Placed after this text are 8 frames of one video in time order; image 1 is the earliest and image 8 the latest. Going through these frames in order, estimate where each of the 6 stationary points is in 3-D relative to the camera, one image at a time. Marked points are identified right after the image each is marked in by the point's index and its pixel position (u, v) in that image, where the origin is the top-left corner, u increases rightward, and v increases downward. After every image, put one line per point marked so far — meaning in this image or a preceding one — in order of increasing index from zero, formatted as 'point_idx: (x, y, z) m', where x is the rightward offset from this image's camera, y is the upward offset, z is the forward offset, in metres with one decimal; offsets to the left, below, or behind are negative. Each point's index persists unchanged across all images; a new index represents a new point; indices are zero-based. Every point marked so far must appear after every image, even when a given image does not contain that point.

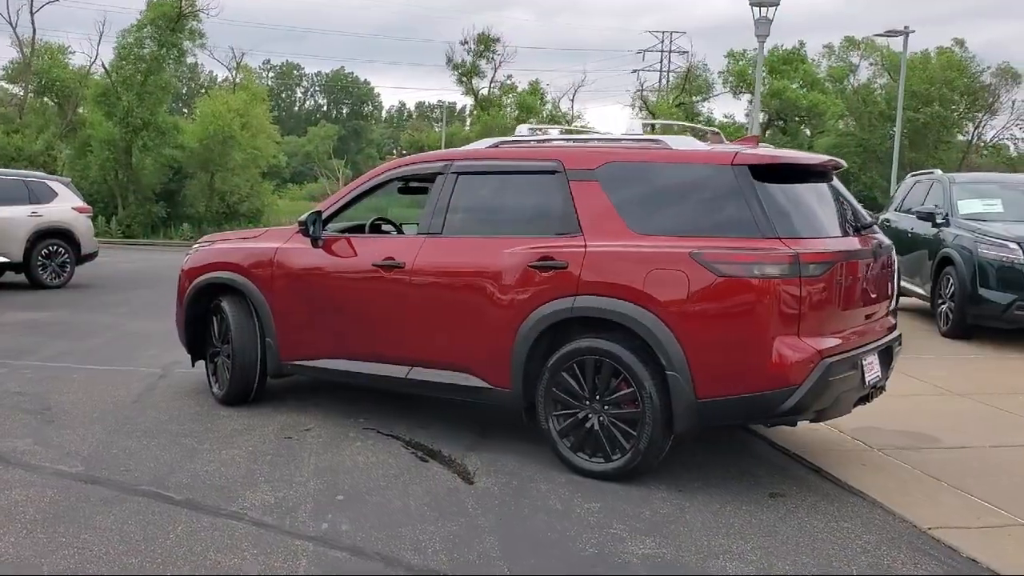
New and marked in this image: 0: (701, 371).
0: (+0.8, -0.4, +4.5) m
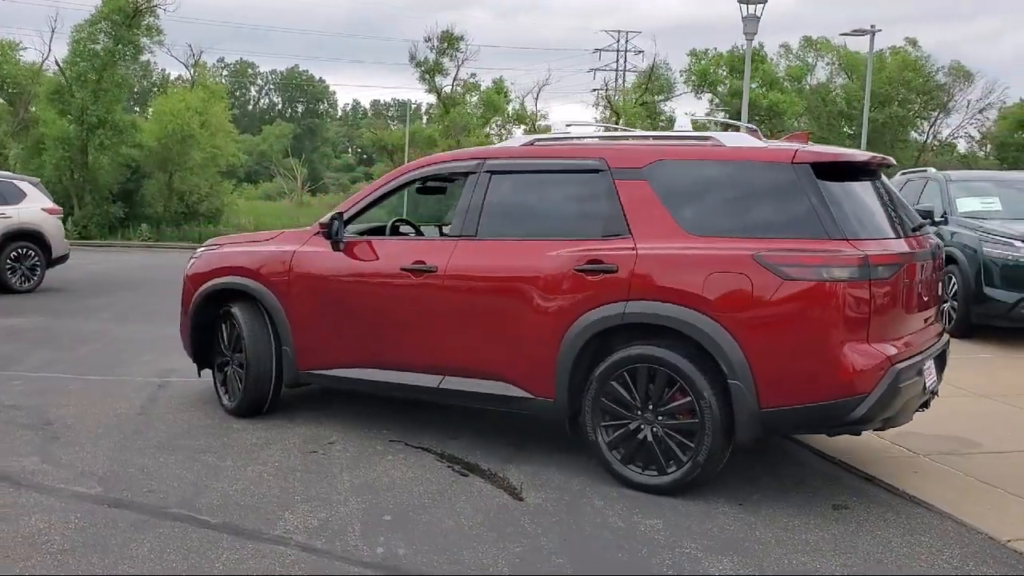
0: (+1.1, -0.4, +4.3) m
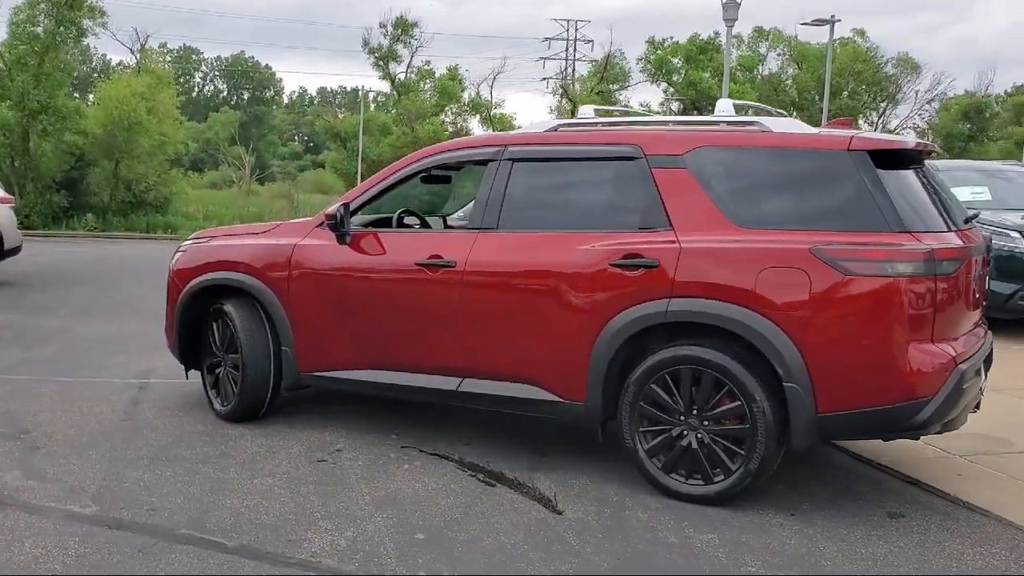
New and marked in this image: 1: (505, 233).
0: (+1.2, -0.4, +4.0) m
1: (0.0, +0.3, +4.8) m
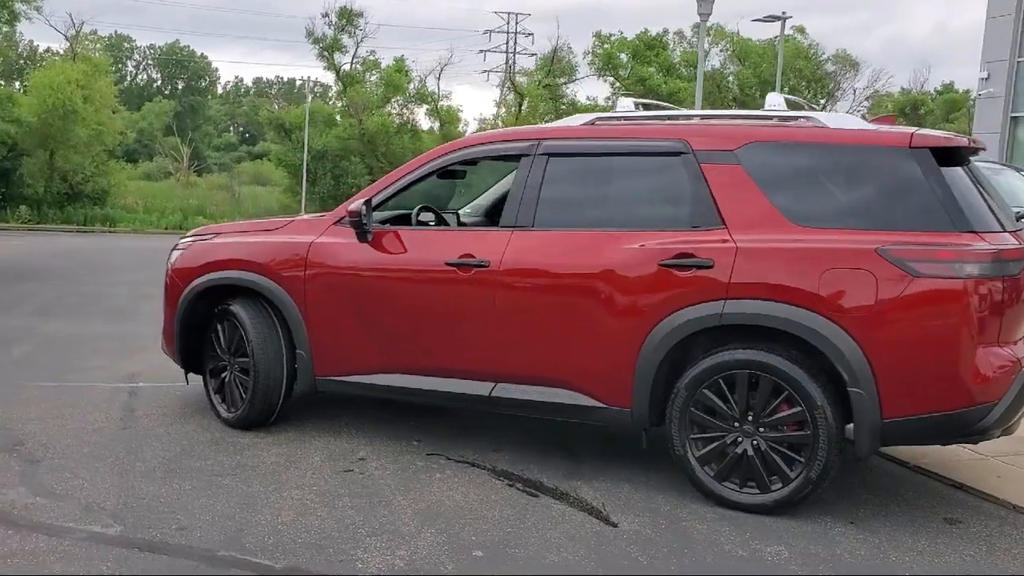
0: (+1.4, -0.4, +3.9) m
1: (+0.1, +0.3, +4.6) m
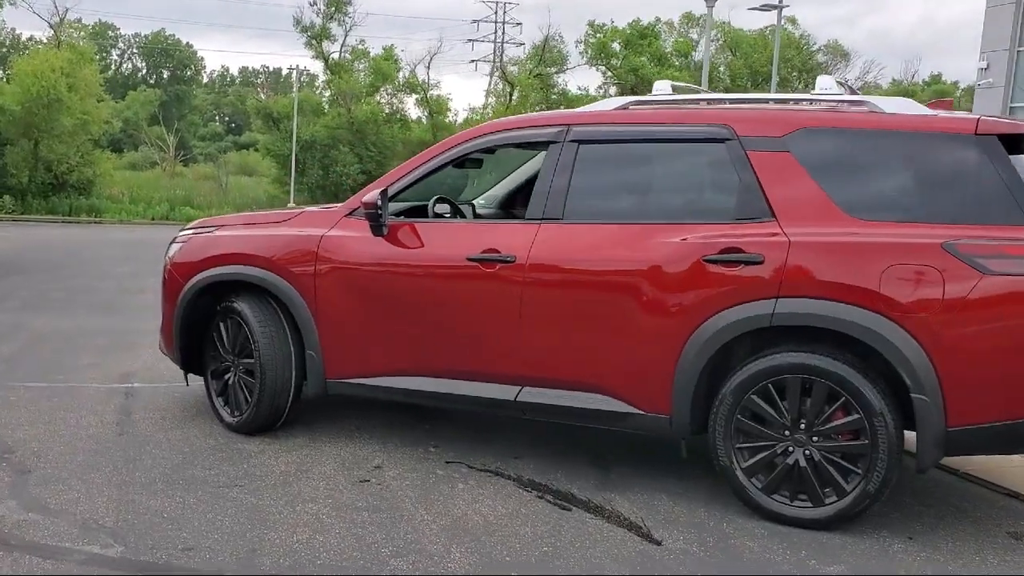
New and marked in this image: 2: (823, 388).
0: (+1.6, -0.4, +3.6) m
1: (+0.3, +0.3, +4.2) m
2: (+1.2, -0.4, +3.8) m
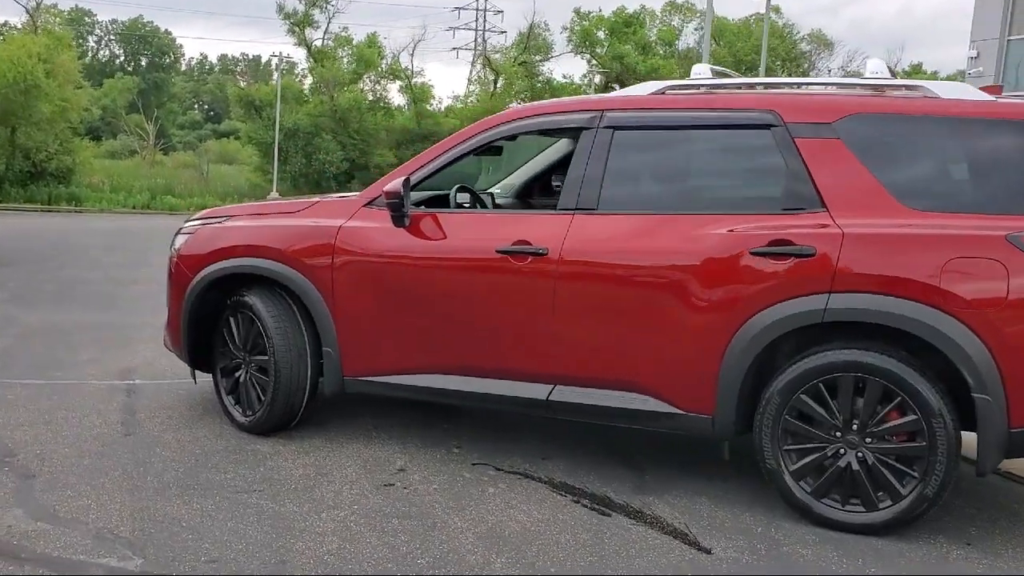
0: (+1.7, -0.3, +3.5) m
1: (+0.4, +0.3, +4.0) m
2: (+1.3, -0.4, +3.6) m
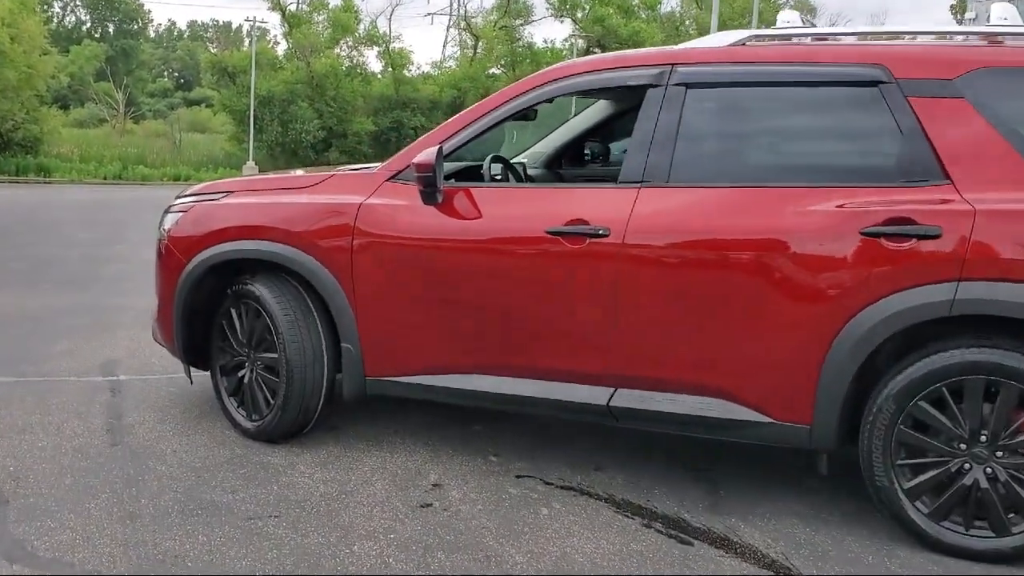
0: (+1.9, -0.3, +2.9) m
1: (+0.6, +0.3, +3.4) m
2: (+1.5, -0.3, +3.0) m
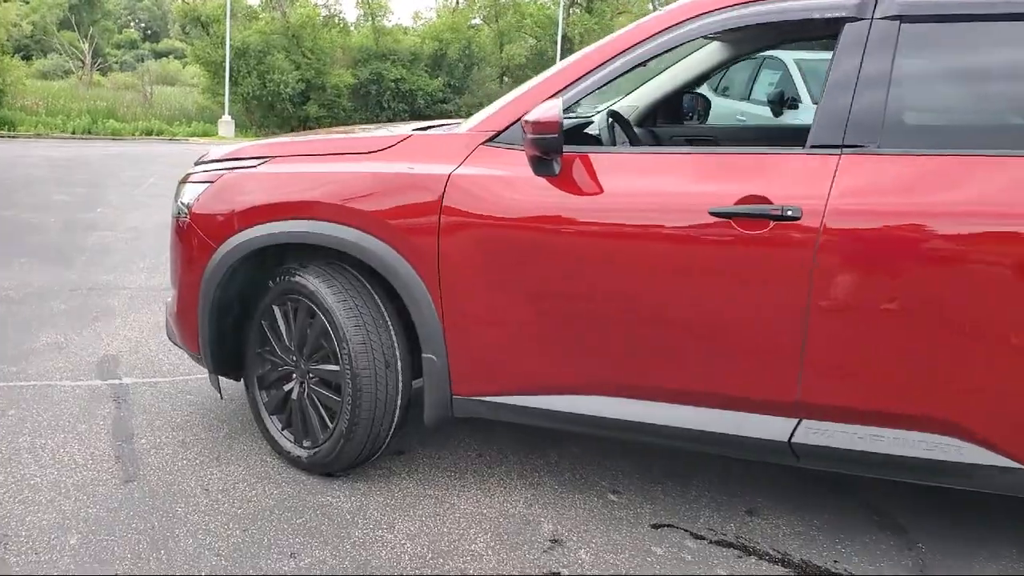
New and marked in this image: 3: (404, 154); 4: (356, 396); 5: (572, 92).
0: (+2.4, -0.3, +2.1) m
1: (+1.0, +0.3, +2.6) m
2: (+1.9, -0.3, +2.2) m
3: (-0.3, +0.4, +3.1) m
4: (-0.5, -0.3, +3.1) m
5: (+0.2, +0.6, +3.0) m
